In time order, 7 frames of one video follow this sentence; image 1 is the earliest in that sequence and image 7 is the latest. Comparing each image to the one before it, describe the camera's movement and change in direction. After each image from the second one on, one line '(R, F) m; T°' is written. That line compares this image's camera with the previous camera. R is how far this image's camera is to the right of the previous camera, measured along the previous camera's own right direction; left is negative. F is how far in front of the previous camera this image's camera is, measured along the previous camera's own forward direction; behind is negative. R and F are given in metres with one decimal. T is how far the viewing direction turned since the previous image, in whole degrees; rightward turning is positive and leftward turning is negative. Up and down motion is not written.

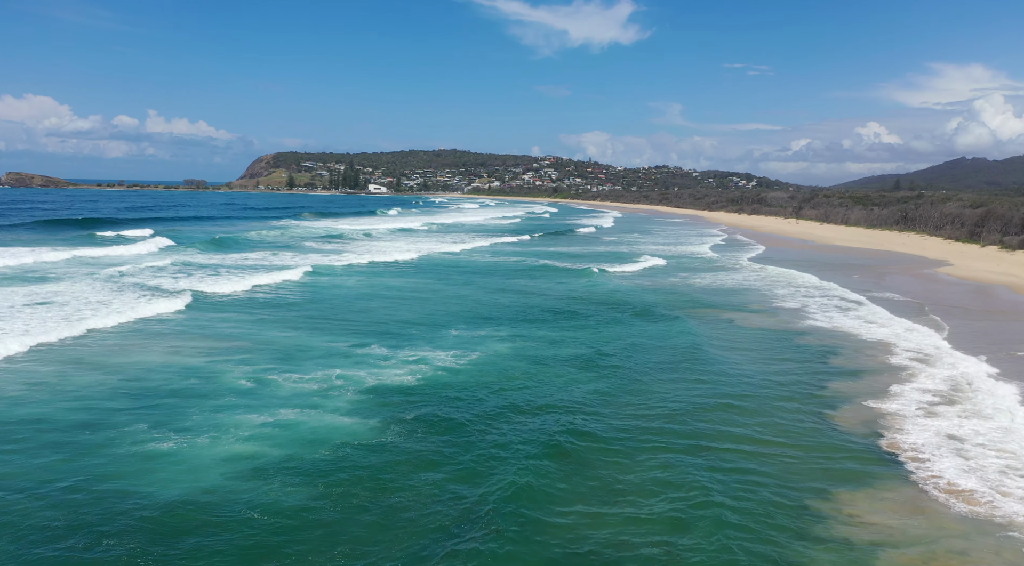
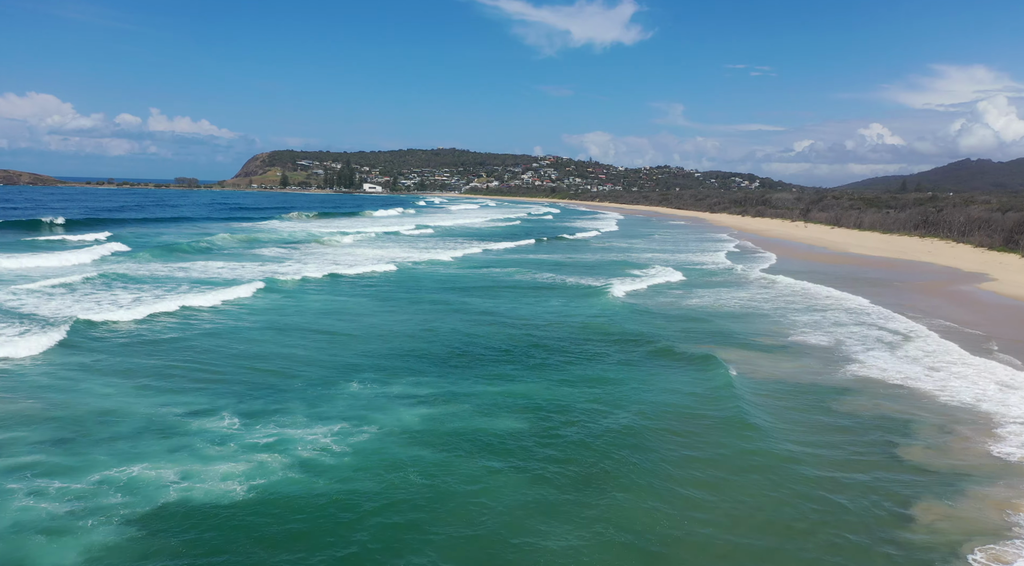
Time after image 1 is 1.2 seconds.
(+1.1, +4.4) m; 0°
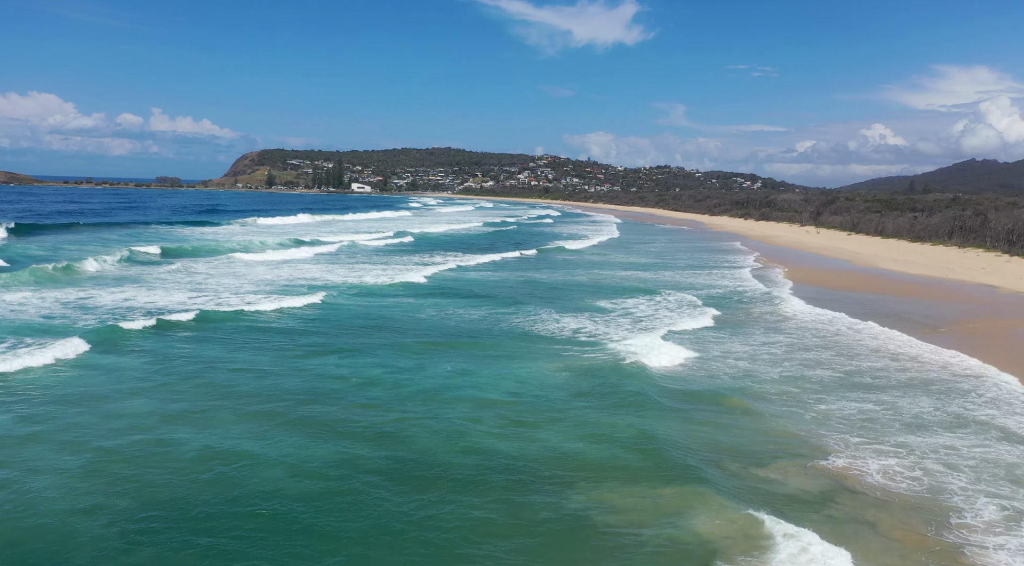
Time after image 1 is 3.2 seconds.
(+2.2, +7.2) m; 0°
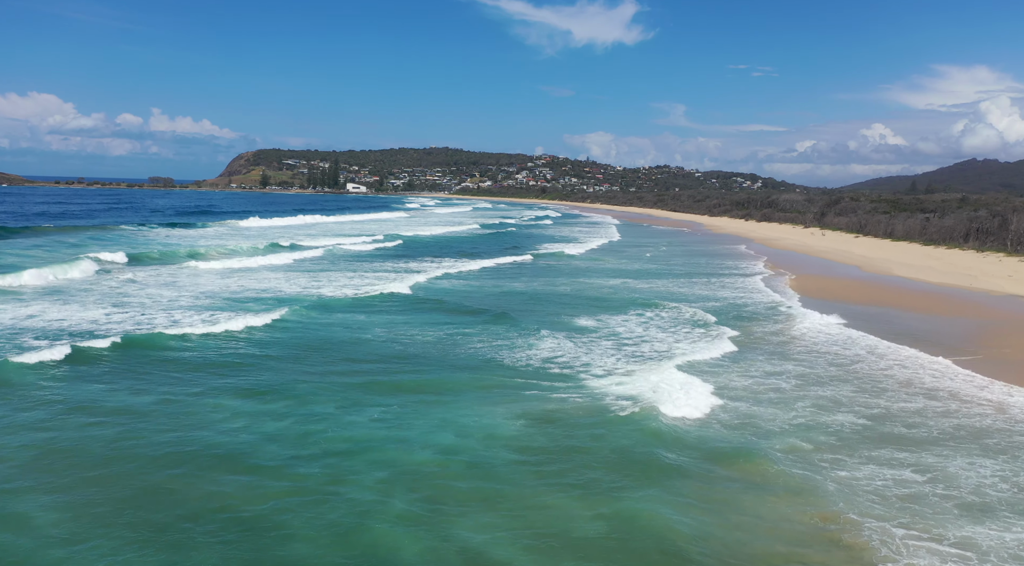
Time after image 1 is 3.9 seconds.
(+0.7, +2.5) m; 0°
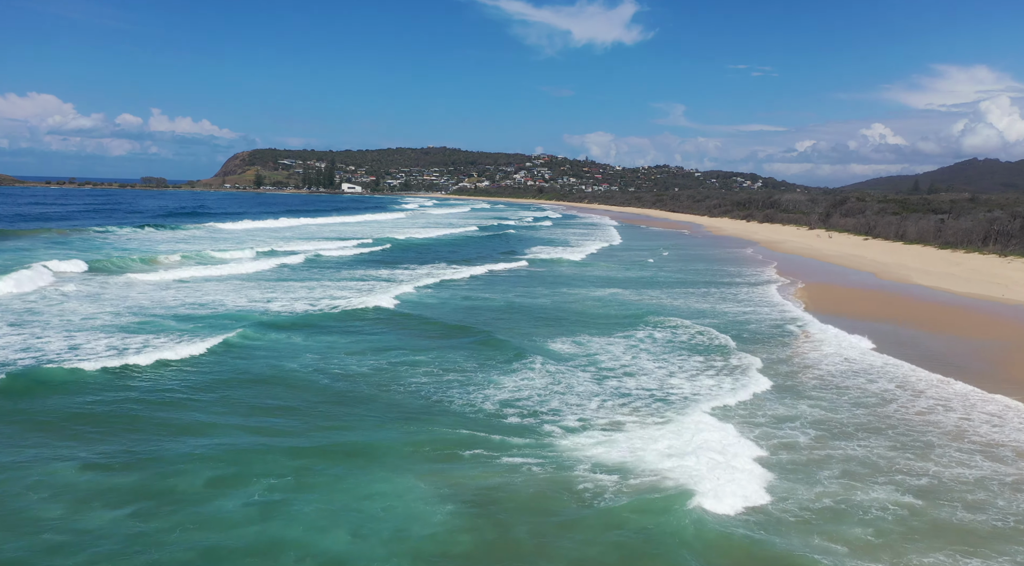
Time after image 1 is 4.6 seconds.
(+0.7, +2.6) m; 0°
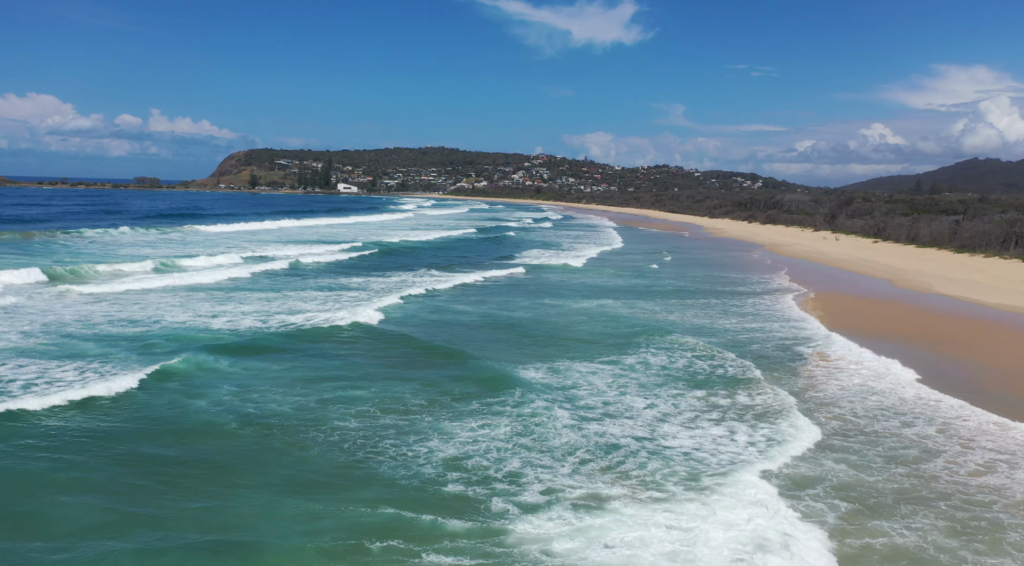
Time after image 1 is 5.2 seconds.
(+0.6, +2.2) m; 0°
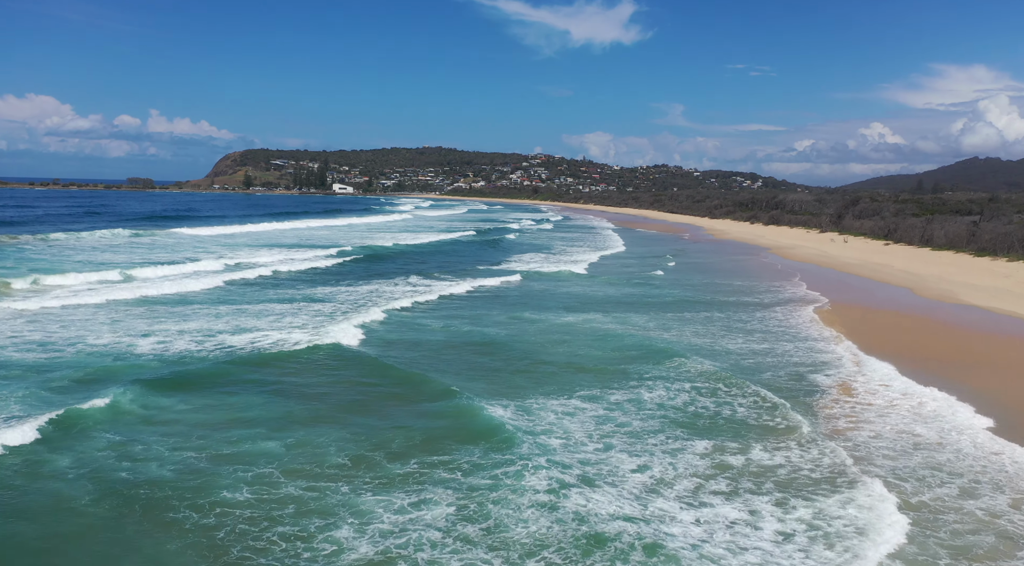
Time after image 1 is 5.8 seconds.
(+0.5, +2.2) m; 0°
